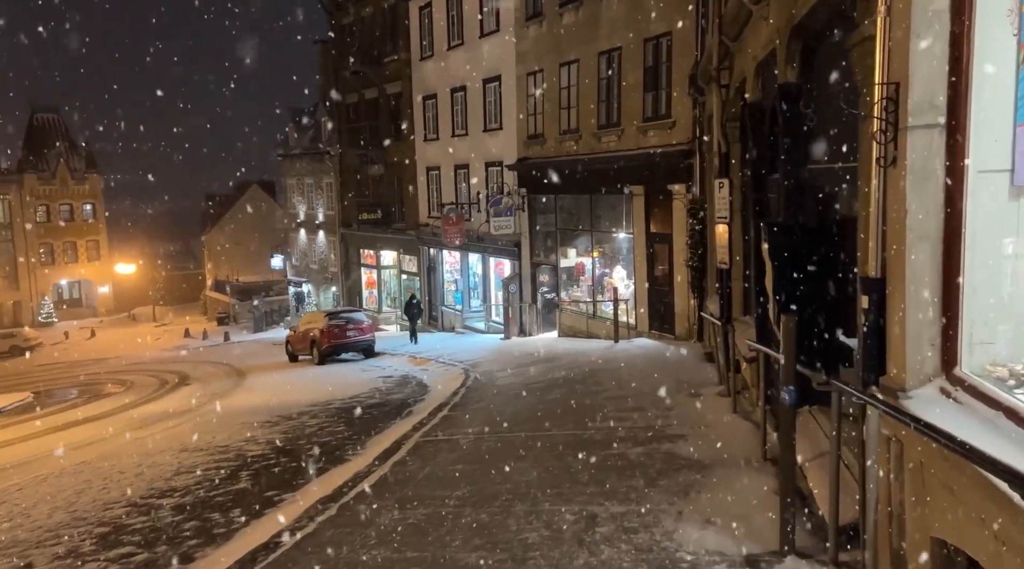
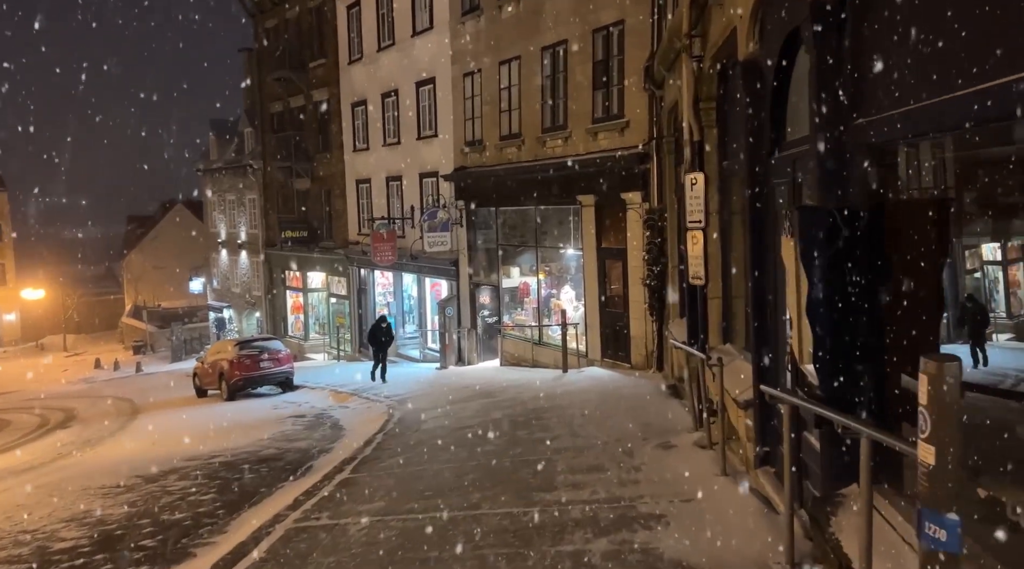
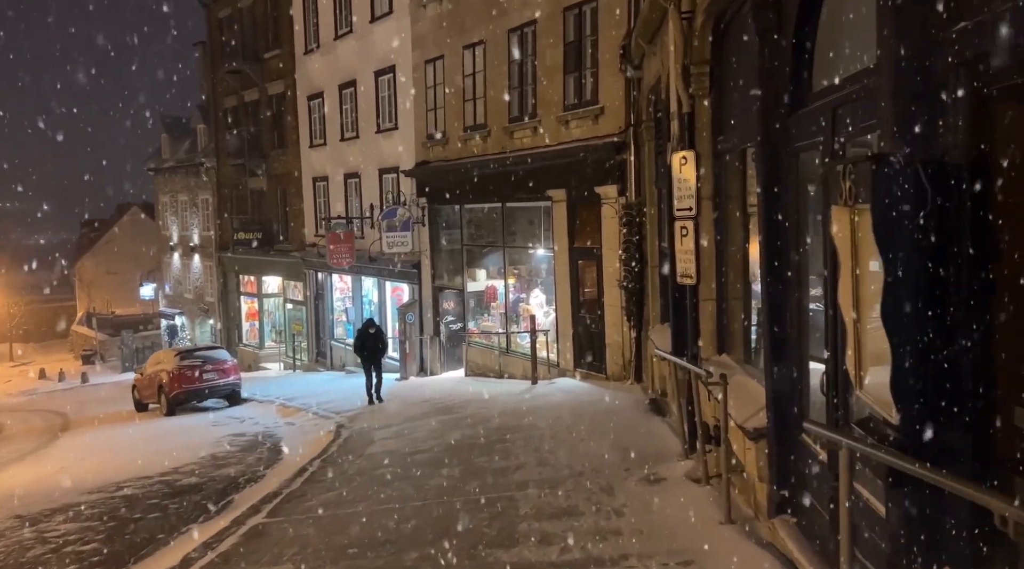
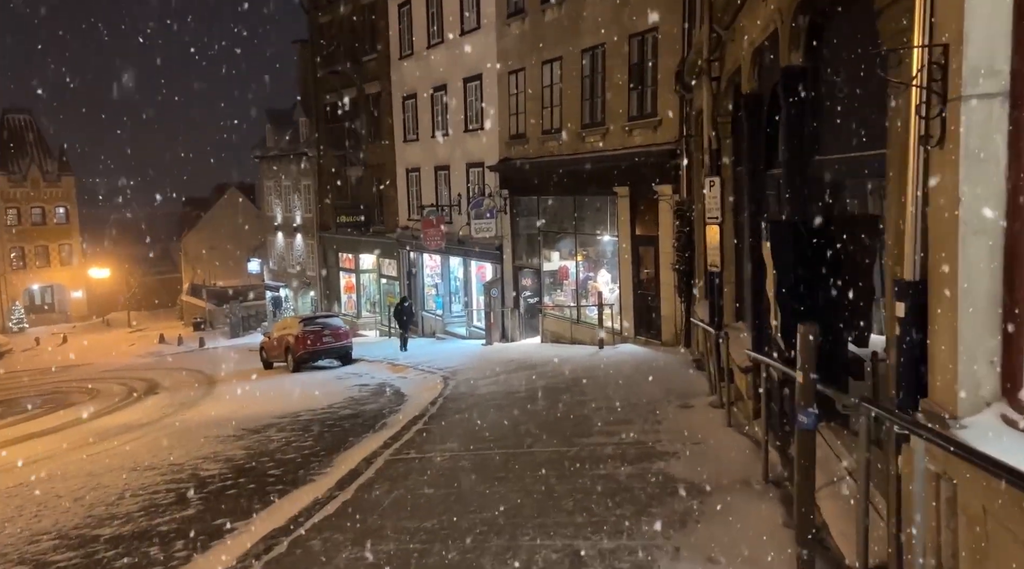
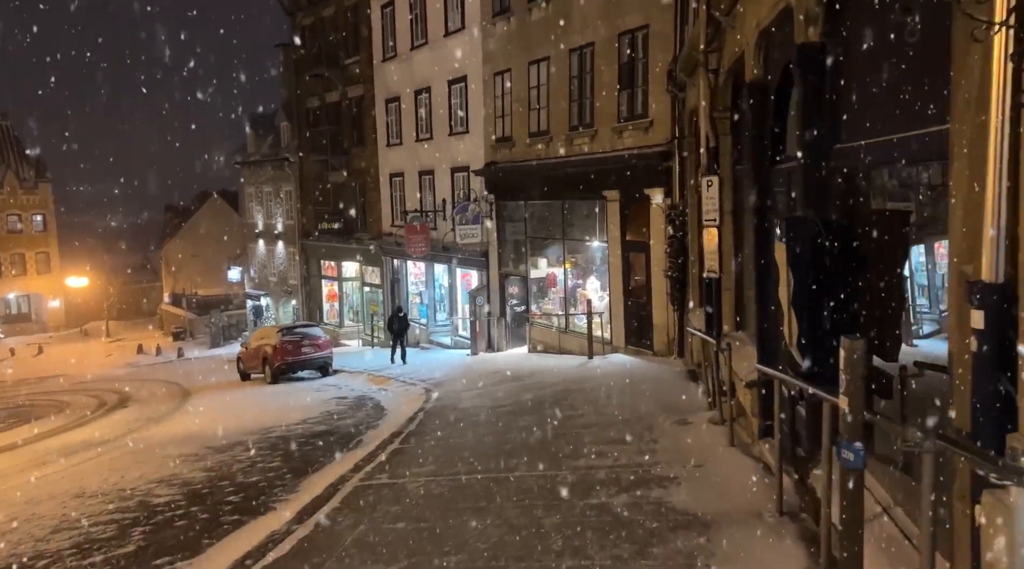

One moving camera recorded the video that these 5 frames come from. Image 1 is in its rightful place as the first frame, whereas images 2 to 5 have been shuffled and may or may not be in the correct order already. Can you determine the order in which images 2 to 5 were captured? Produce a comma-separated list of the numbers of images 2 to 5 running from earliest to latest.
4, 5, 2, 3
